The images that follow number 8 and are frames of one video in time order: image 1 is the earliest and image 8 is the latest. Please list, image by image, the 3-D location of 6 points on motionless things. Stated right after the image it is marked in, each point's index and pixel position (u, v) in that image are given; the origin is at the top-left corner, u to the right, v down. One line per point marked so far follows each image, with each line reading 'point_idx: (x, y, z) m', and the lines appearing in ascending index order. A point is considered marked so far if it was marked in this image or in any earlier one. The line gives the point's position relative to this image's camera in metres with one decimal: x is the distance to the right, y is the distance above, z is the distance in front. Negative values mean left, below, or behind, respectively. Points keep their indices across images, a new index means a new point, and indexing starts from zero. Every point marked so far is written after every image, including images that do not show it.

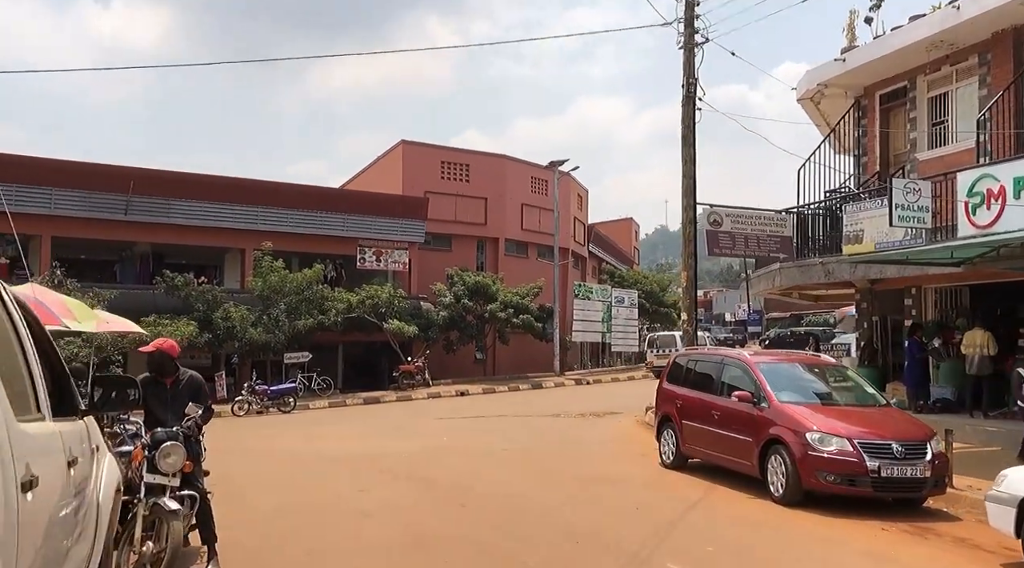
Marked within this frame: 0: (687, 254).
0: (+3.4, +0.6, +15.5) m
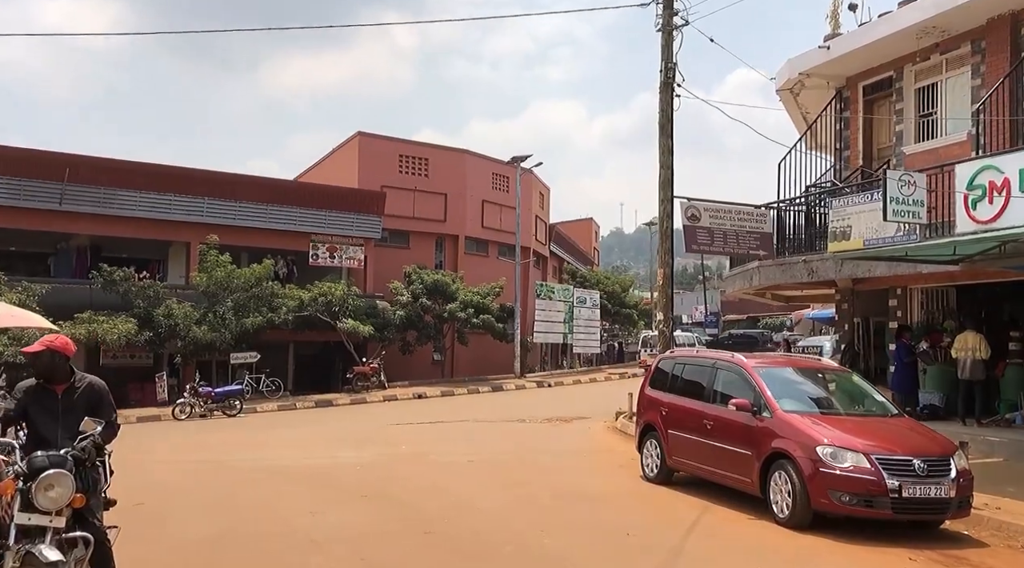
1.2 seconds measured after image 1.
0: (+2.7, +0.6, +14.6) m
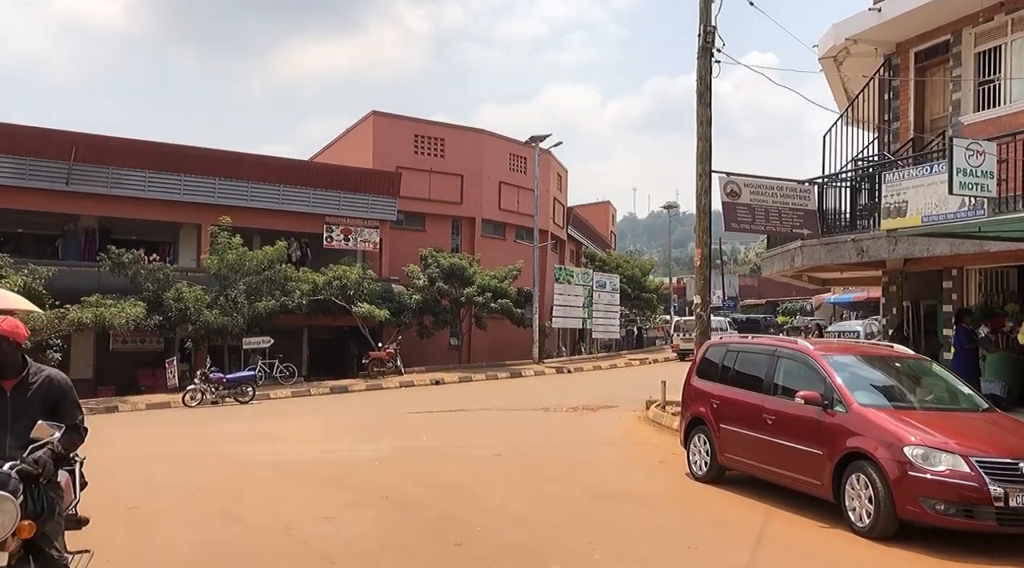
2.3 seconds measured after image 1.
0: (+3.2, +0.9, +13.6) m
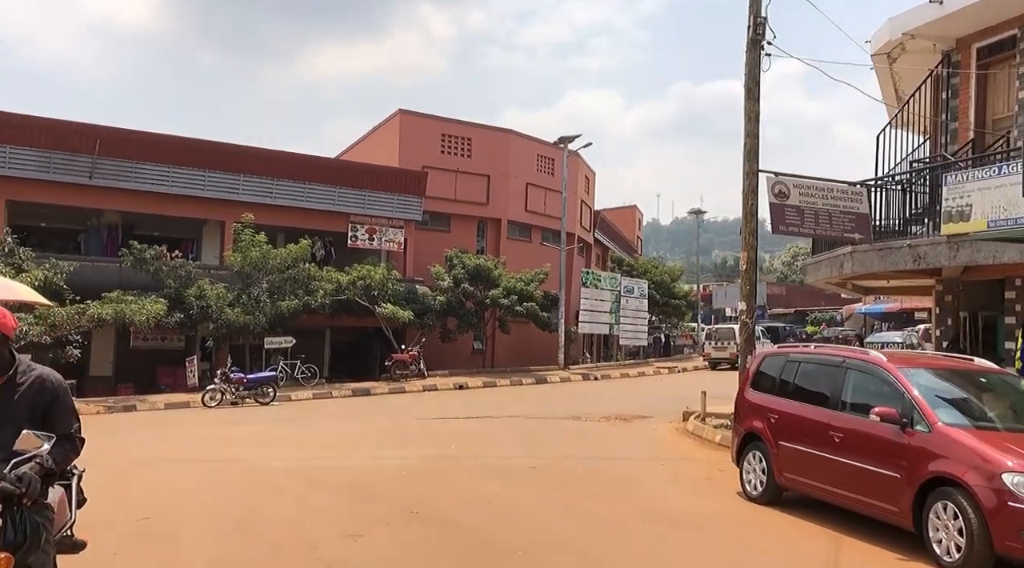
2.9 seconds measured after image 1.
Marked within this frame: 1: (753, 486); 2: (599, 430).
0: (+3.7, +0.8, +12.9) m
1: (+2.4, -2.0, +8.2) m
2: (+1.5, -2.5, +14.1) m
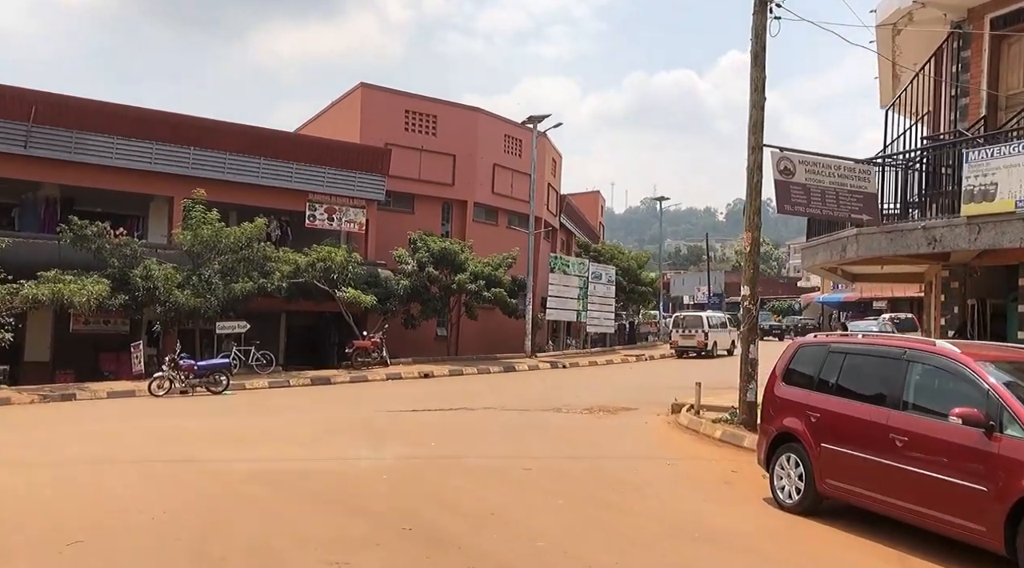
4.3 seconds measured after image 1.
0: (+3.5, +1.1, +11.9) m
1: (+2.4, -1.8, +7.2) m
2: (+1.2, -2.2, +13.1) m
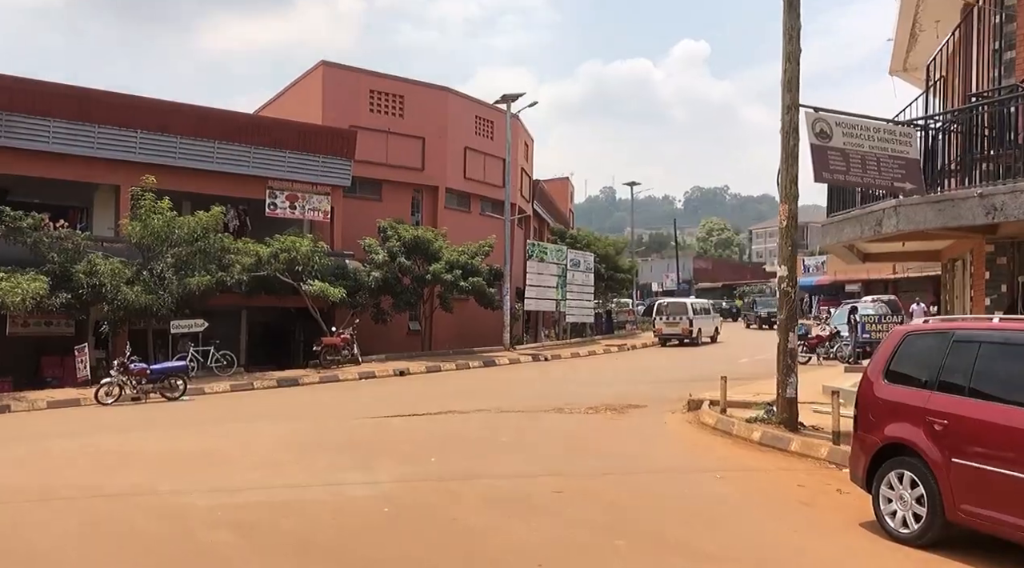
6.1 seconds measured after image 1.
0: (+3.5, +1.3, +10.4) m
1: (+2.7, -1.6, +5.7) m
2: (+1.2, -2.0, +11.5) m
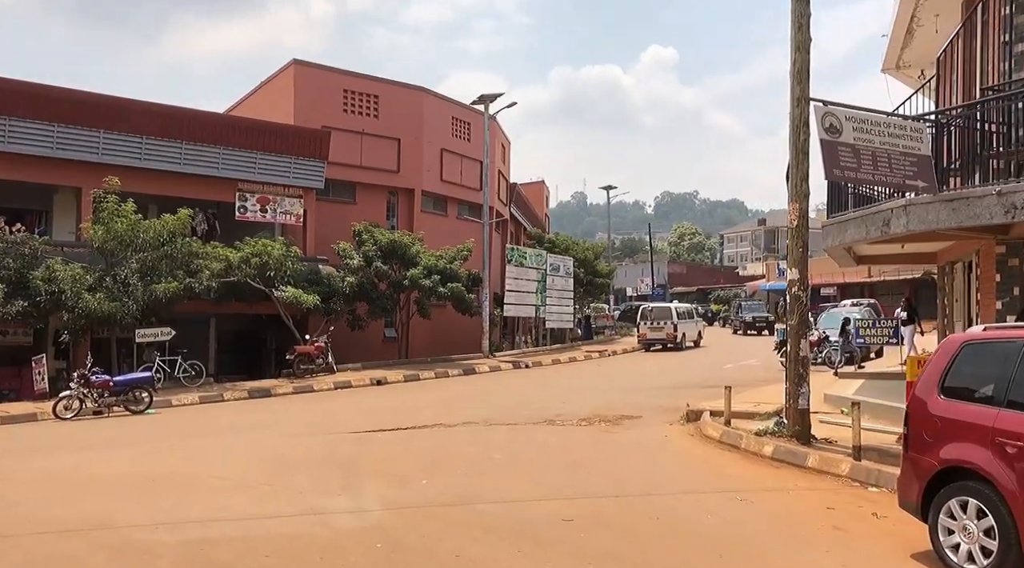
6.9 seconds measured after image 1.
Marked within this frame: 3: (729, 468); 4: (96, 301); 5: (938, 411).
0: (+3.4, +1.3, +9.8) m
1: (+2.8, -1.7, +5.1) m
2: (+1.1, -2.1, +10.8) m
3: (+2.3, -2.0, +8.8) m
4: (-9.2, -0.4, +18.2) m
5: (+2.8, -0.8, +5.4) m
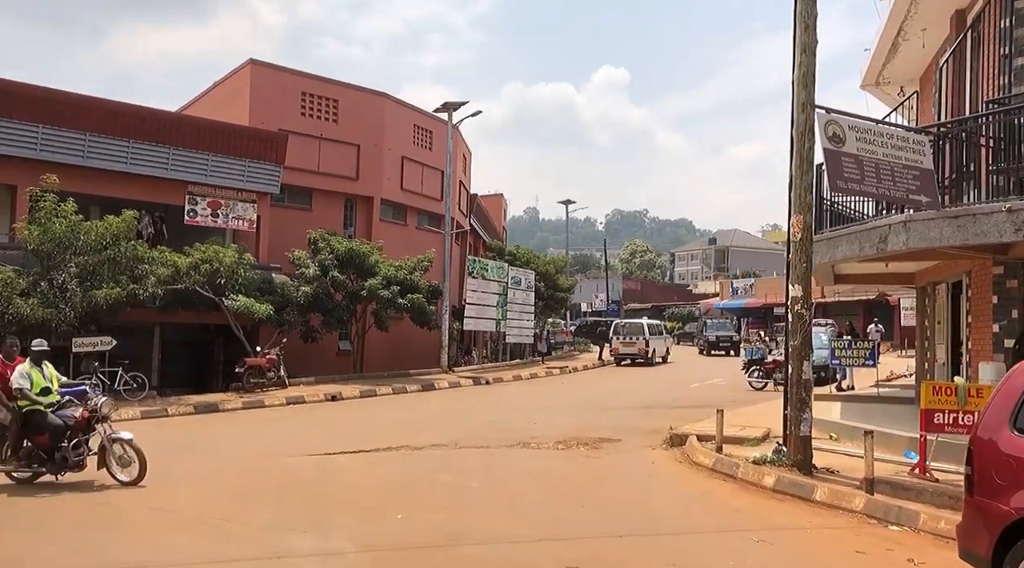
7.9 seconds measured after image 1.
0: (+3.3, +1.1, +9.2) m
1: (+2.9, -1.8, +4.4) m
2: (+0.8, -2.2, +10.0) m
3: (+2.2, -2.1, +8.1) m
4: (-9.9, -0.5, +16.8) m
5: (+2.8, -0.9, +4.7) m
